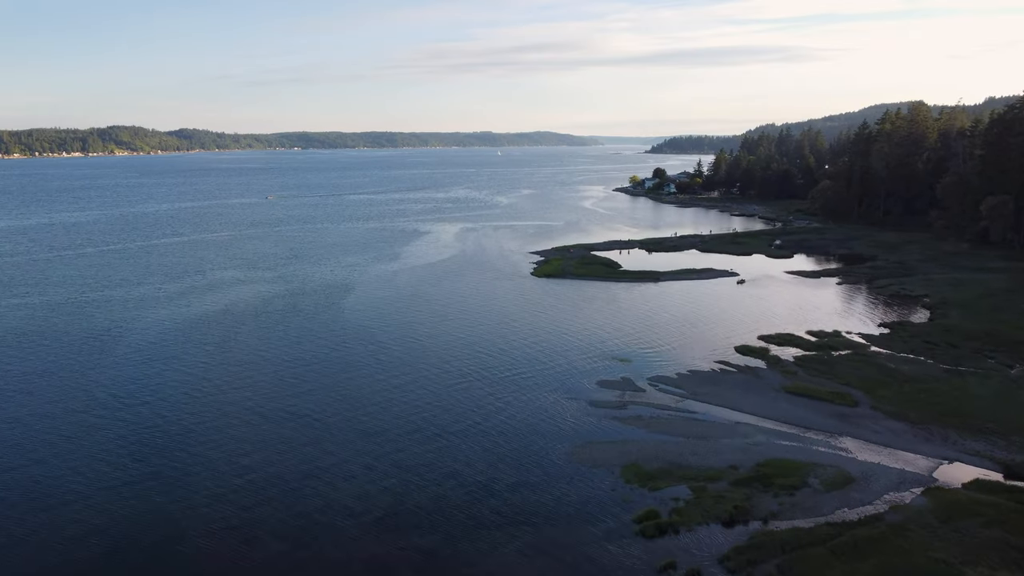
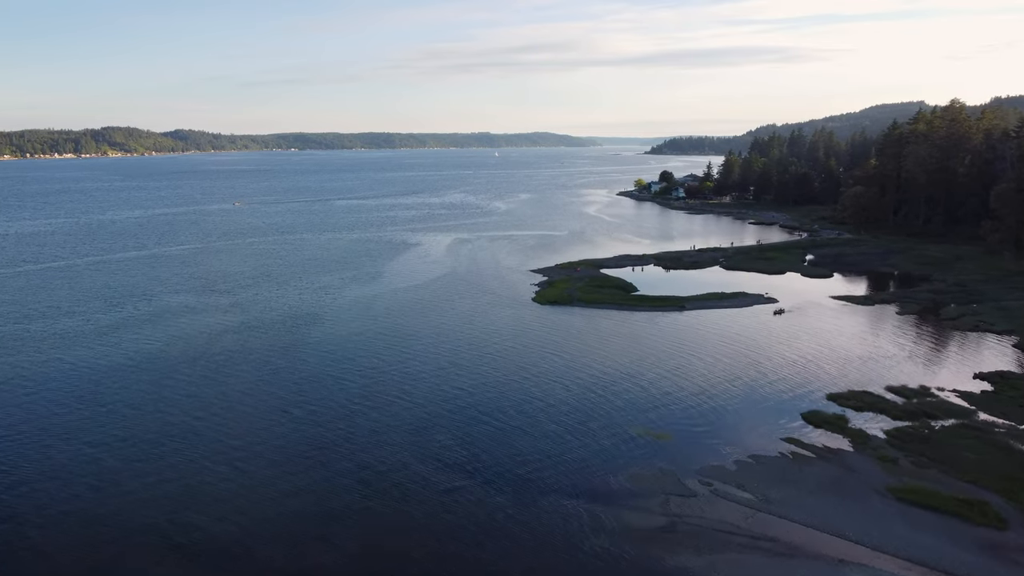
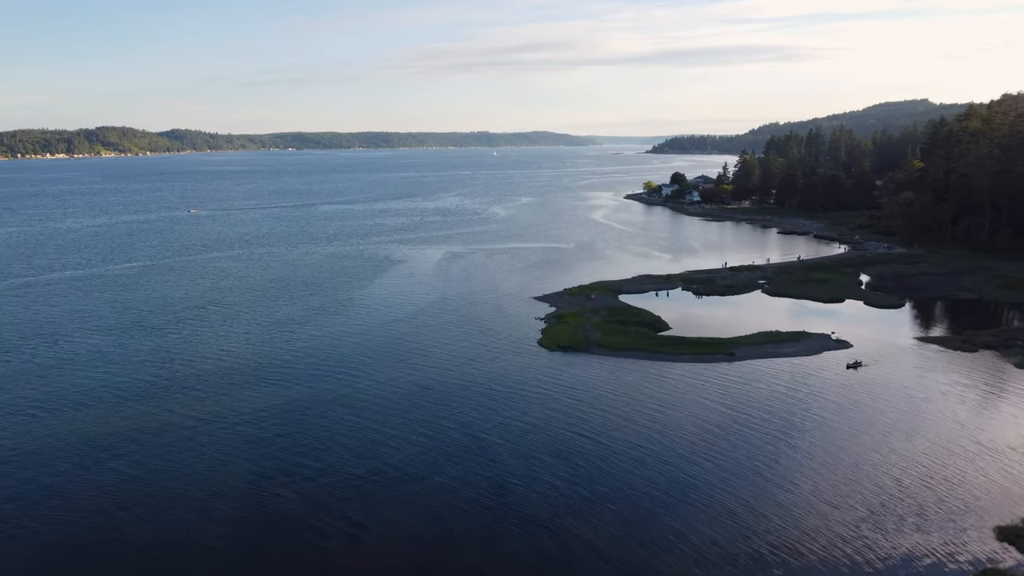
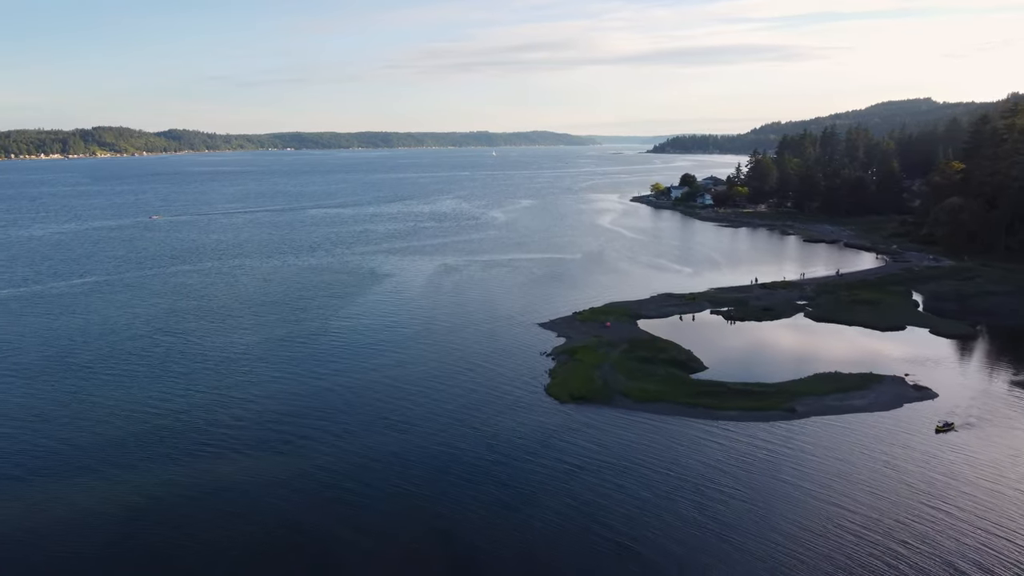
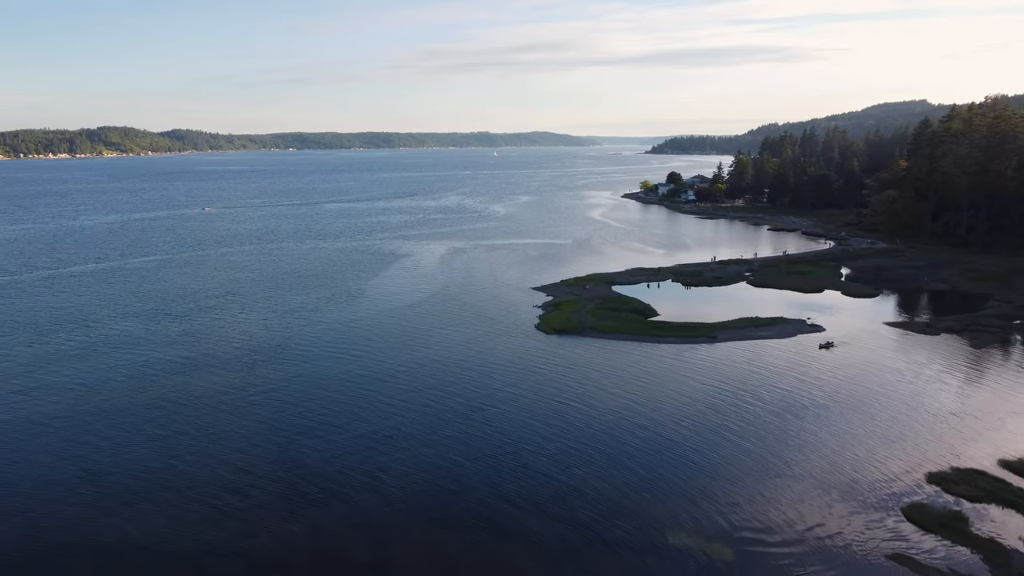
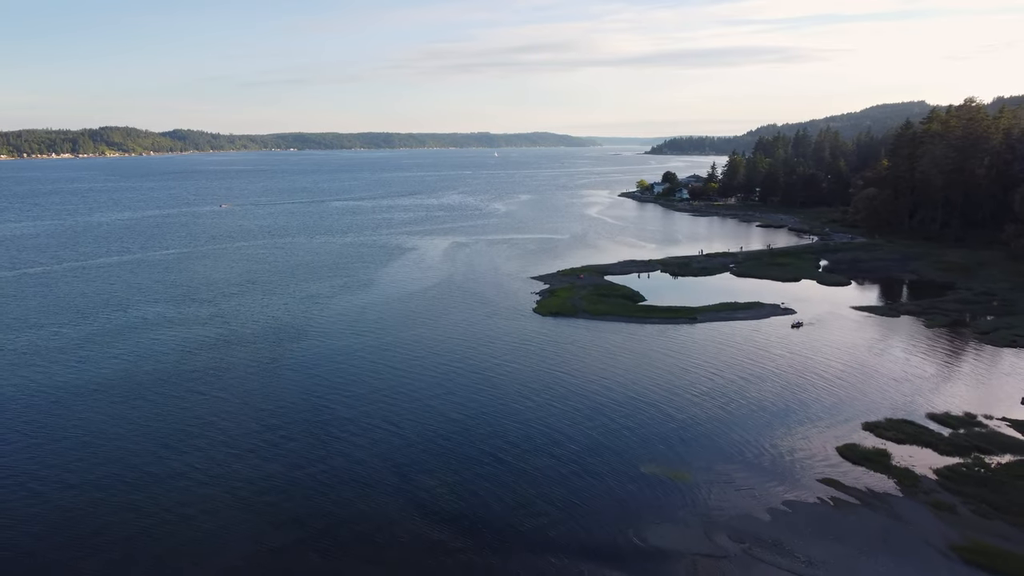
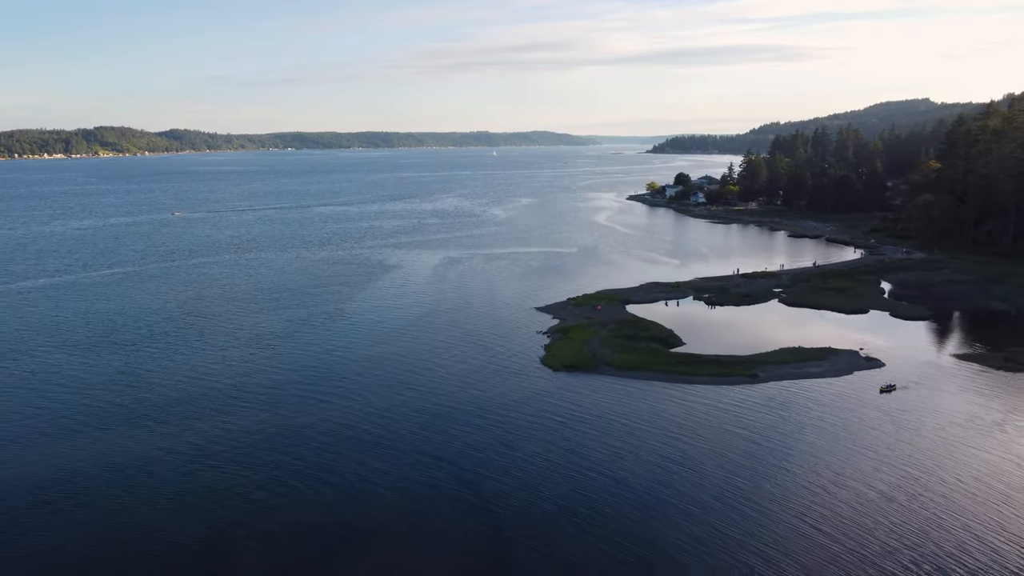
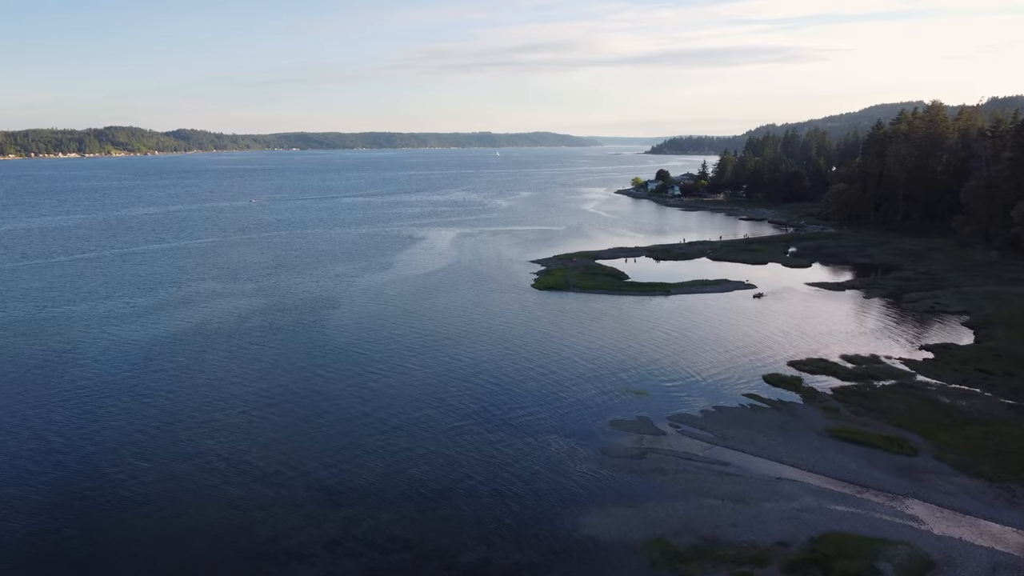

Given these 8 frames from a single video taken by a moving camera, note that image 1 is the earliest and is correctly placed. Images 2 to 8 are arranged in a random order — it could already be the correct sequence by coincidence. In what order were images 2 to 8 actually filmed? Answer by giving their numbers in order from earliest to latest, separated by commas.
8, 2, 6, 5, 3, 7, 4
